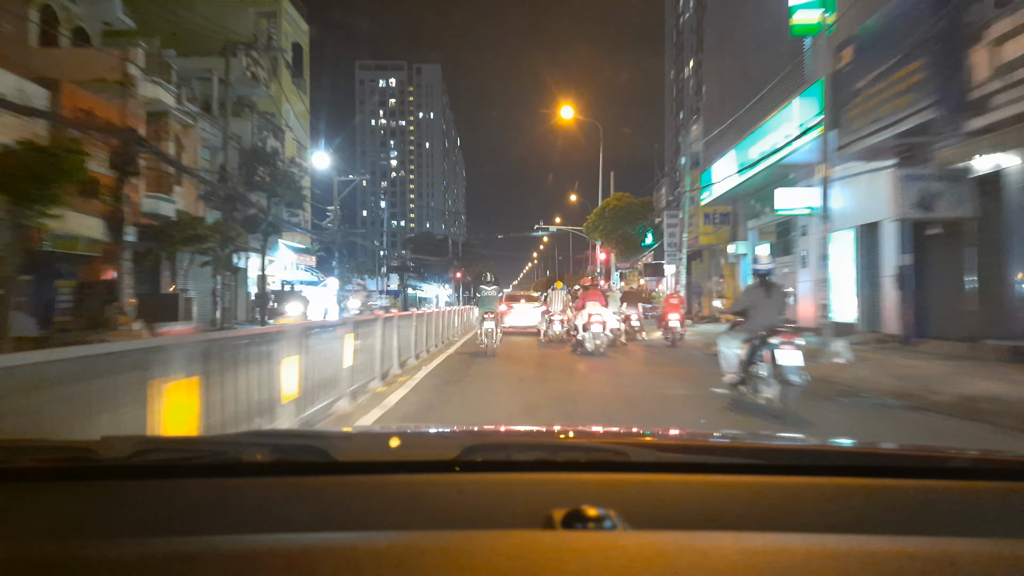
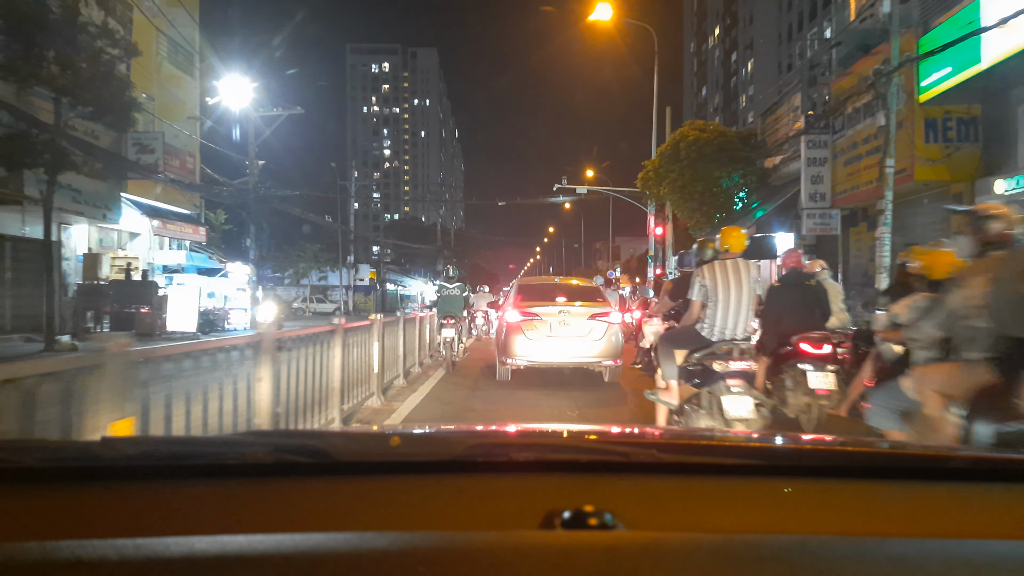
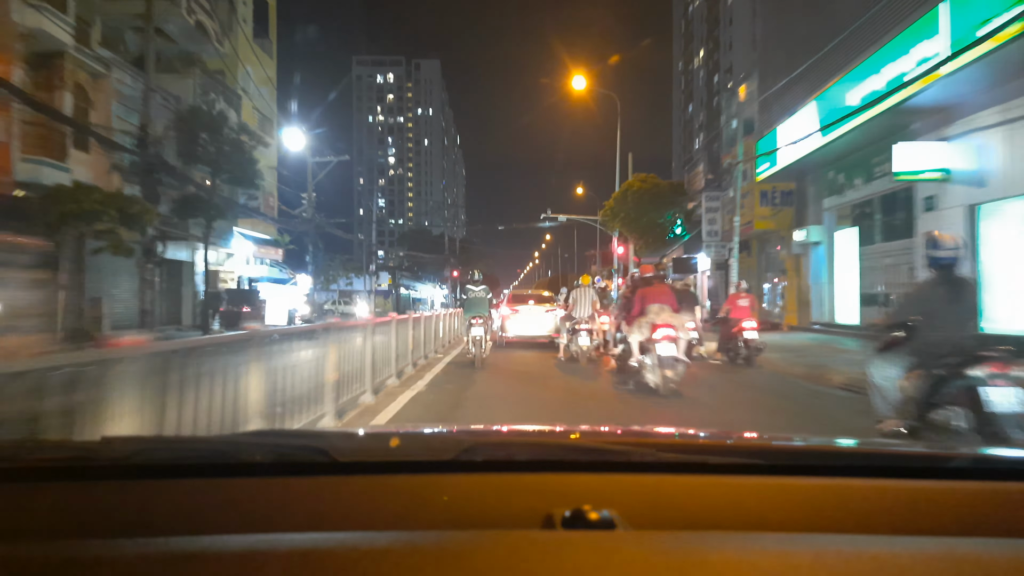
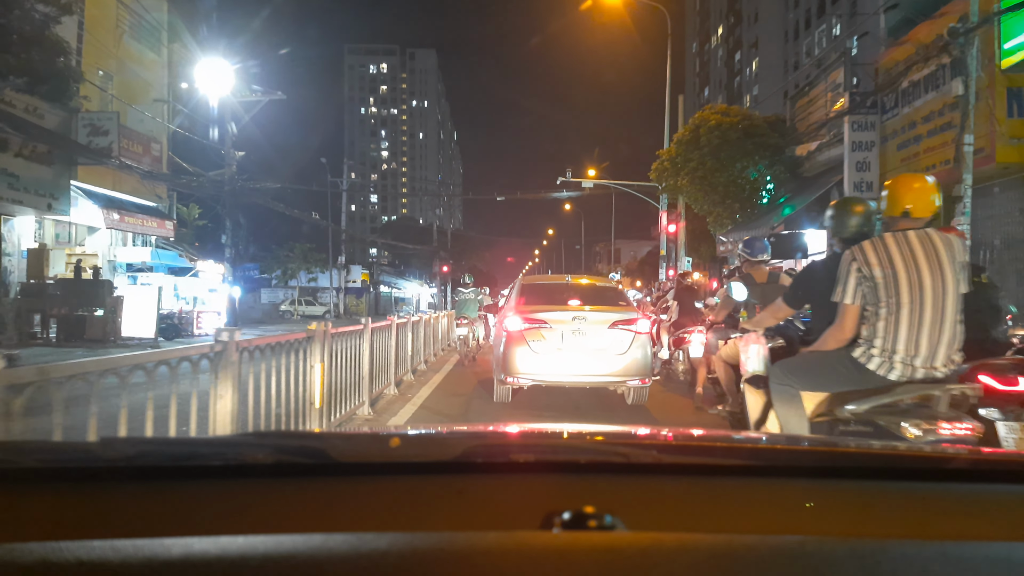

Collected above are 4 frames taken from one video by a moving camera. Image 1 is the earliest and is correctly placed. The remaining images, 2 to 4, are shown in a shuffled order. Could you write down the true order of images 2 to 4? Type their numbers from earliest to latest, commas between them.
3, 2, 4
